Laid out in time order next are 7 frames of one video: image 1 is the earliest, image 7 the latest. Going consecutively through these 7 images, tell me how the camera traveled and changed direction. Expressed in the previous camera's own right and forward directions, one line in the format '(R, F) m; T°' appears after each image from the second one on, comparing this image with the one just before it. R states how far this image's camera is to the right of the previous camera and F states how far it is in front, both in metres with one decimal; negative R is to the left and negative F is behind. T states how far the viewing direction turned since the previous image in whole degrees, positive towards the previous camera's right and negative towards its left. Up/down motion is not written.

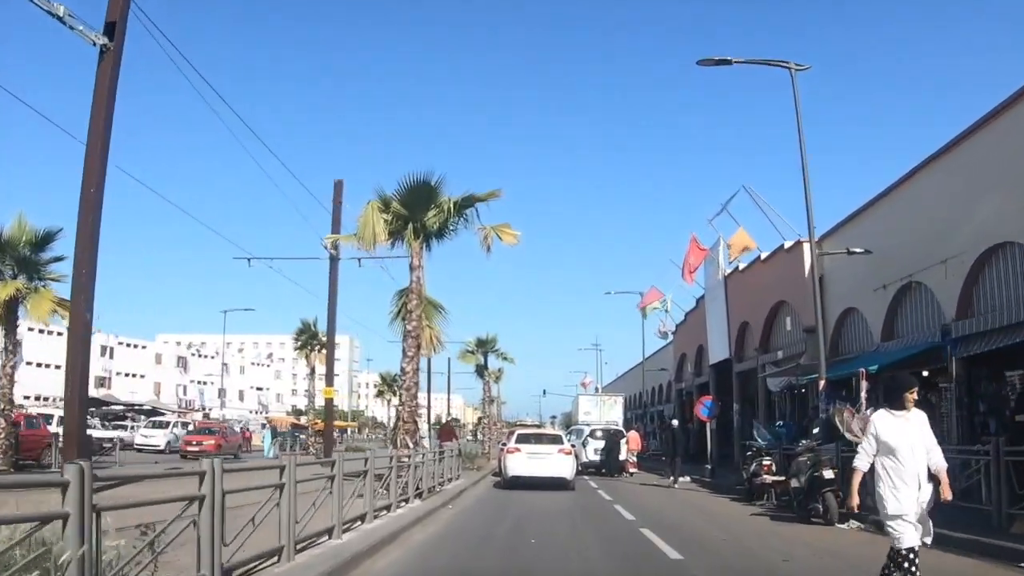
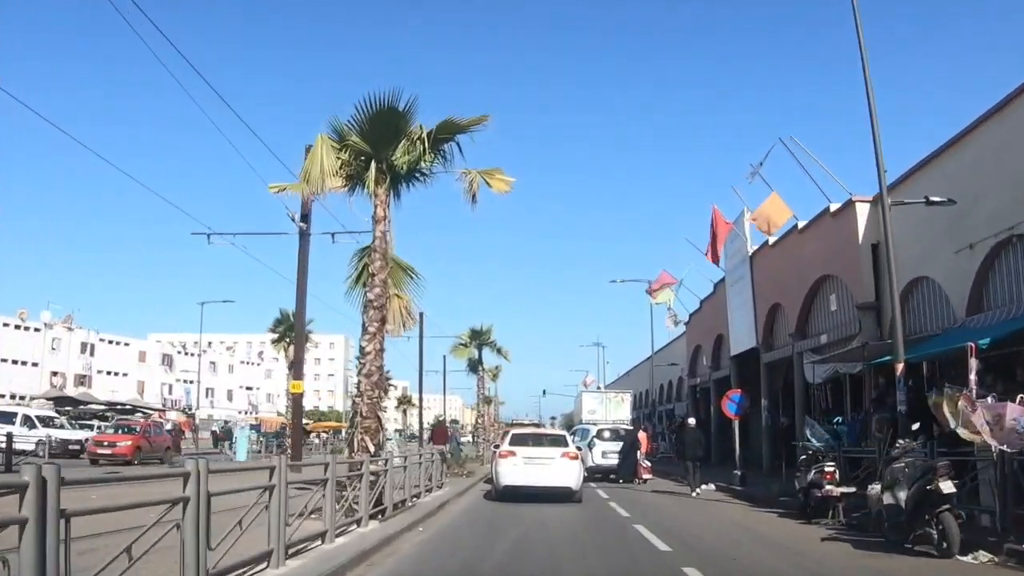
(+0.2, +4.1) m; 0°
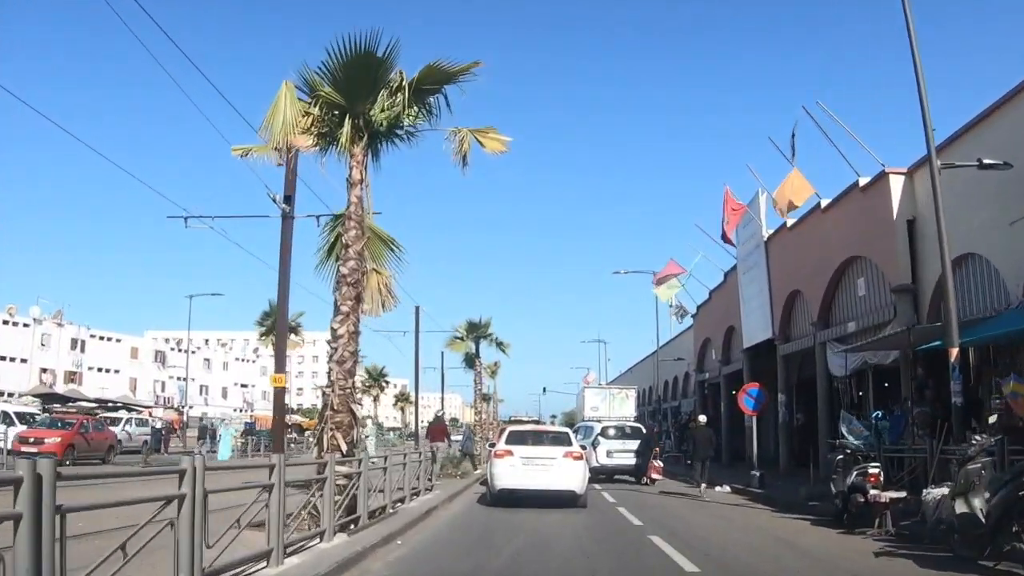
(+0.1, +1.9) m; 0°
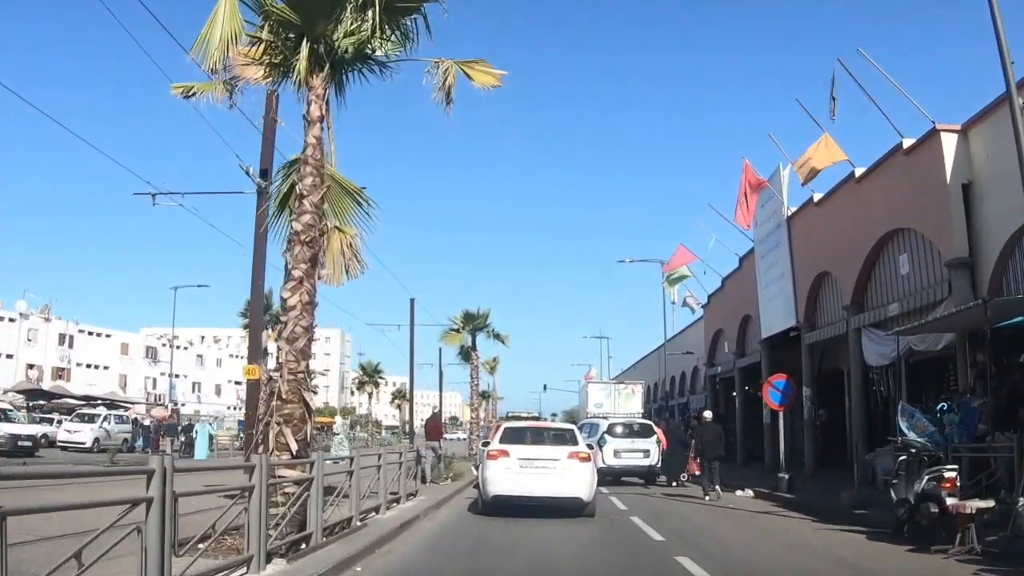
(+0.1, +2.4) m; 0°
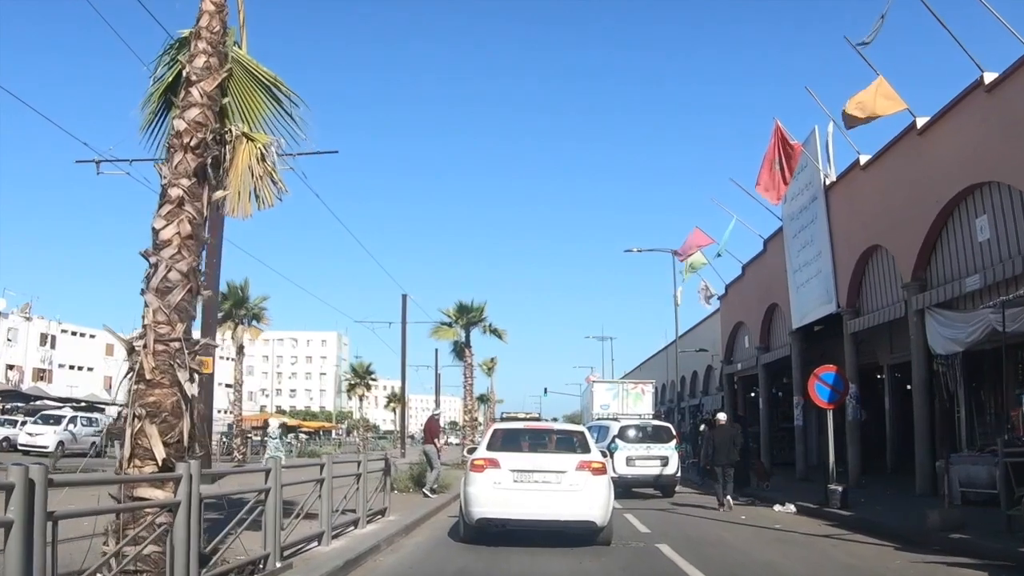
(+0.1, +3.2) m; 0°
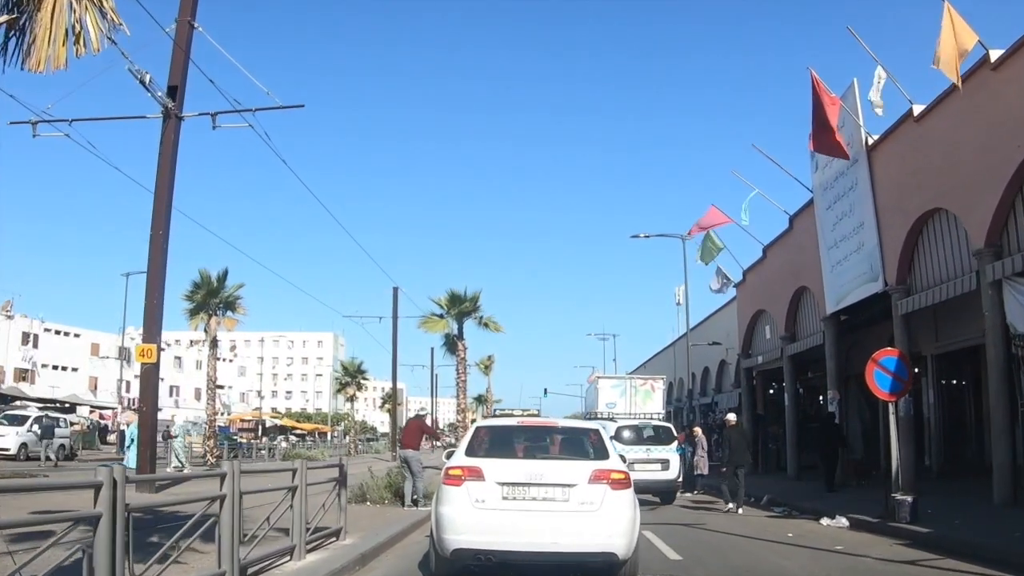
(+0.1, +2.8) m; 0°
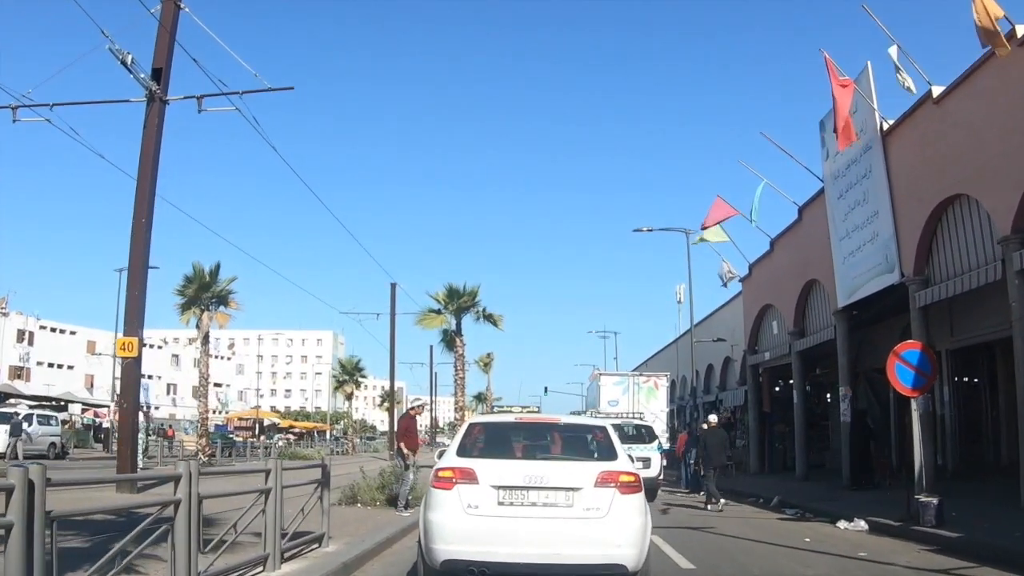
(0.0, +0.8) m; 0°
